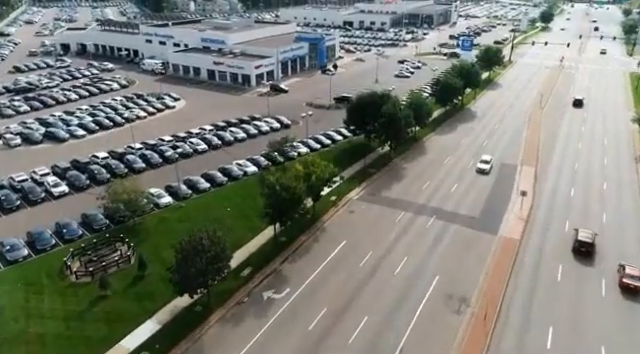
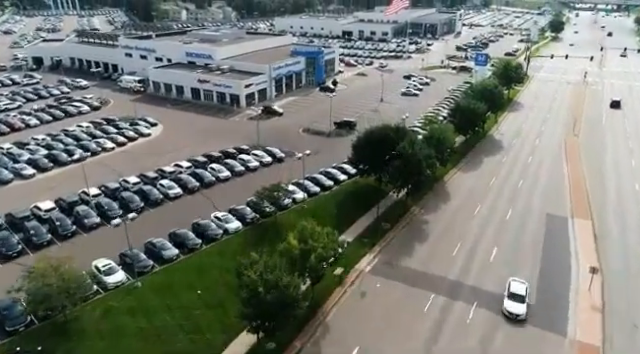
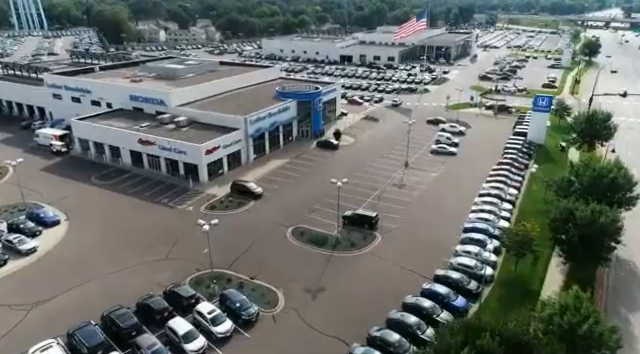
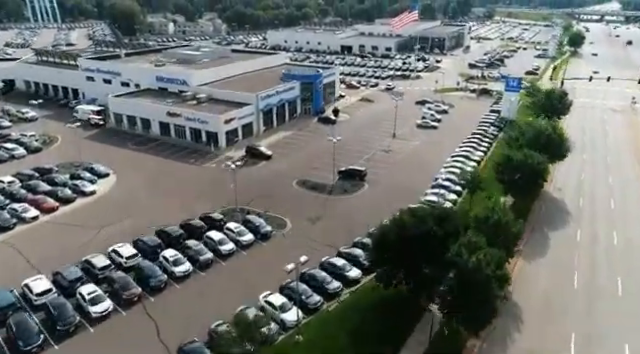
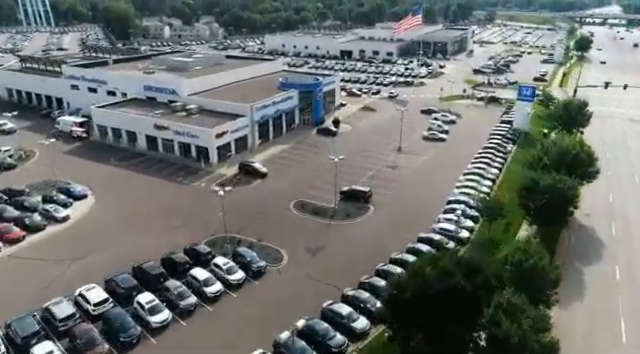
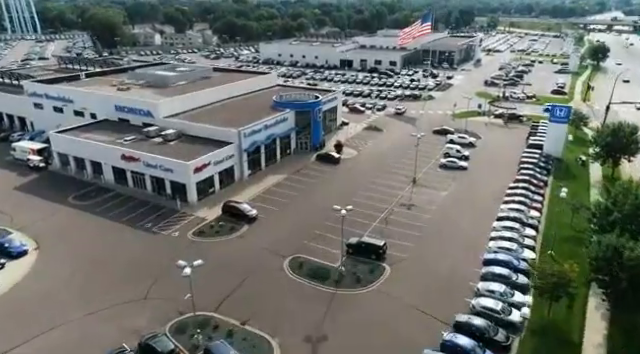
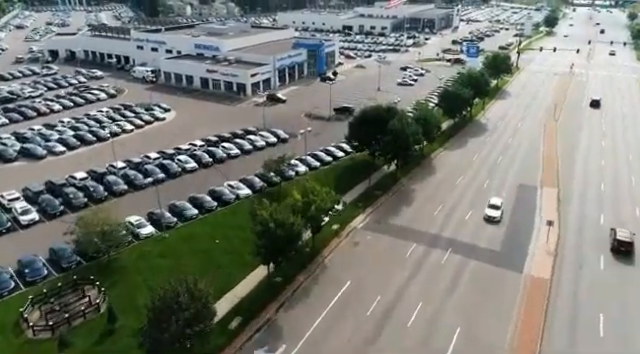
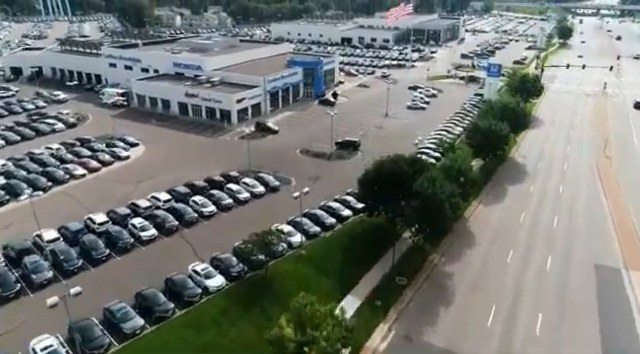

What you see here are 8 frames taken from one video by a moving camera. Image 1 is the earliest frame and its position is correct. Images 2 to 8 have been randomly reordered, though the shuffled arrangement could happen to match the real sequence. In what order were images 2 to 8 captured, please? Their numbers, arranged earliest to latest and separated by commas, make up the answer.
7, 2, 8, 4, 5, 3, 6
